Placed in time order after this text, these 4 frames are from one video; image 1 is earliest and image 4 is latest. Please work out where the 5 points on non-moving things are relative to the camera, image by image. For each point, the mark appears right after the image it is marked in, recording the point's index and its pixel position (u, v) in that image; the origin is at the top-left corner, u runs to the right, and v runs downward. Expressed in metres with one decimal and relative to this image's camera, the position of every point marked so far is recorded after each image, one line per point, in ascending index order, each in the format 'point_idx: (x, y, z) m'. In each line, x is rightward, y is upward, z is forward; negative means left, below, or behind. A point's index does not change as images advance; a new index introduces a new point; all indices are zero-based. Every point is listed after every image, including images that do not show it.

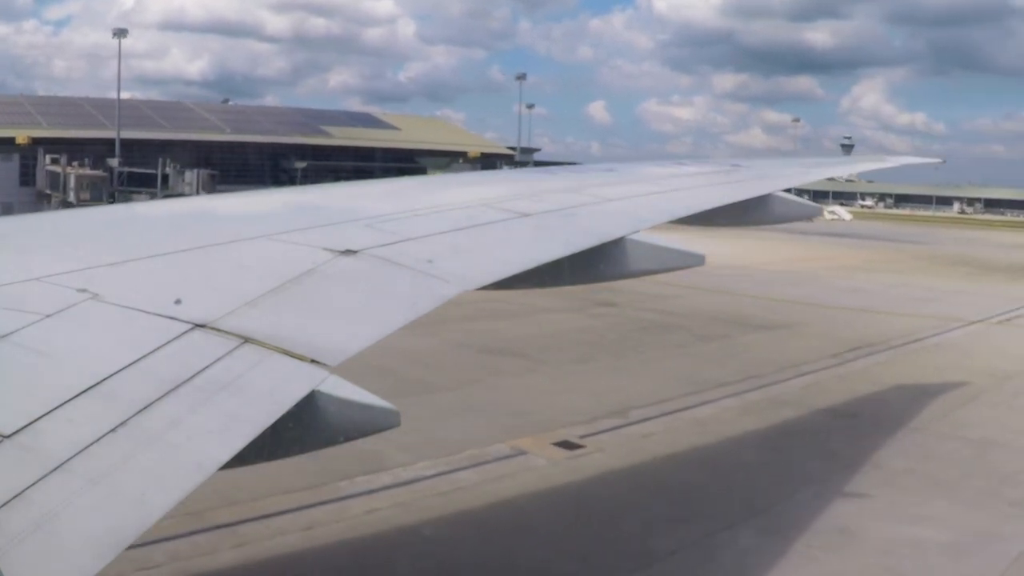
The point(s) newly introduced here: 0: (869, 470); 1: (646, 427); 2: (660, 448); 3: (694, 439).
0: (+3.3, -1.6, +9.1) m
1: (+1.4, -1.4, +10.1) m
2: (+1.5, -1.5, +9.3) m
3: (+1.8, -1.5, +9.8) m
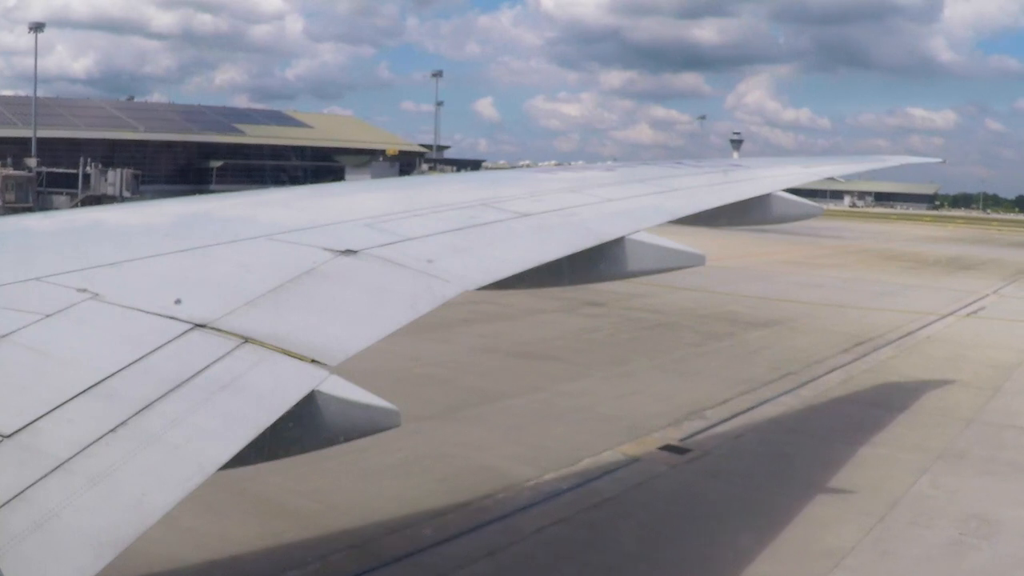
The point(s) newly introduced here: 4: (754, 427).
0: (+4.2, -1.6, +9.5) m
1: (+2.3, -1.5, +10.5) m
2: (+2.3, -1.5, +9.7) m
3: (+2.7, -1.5, +10.2) m
4: (+2.5, -1.5, +10.5) m
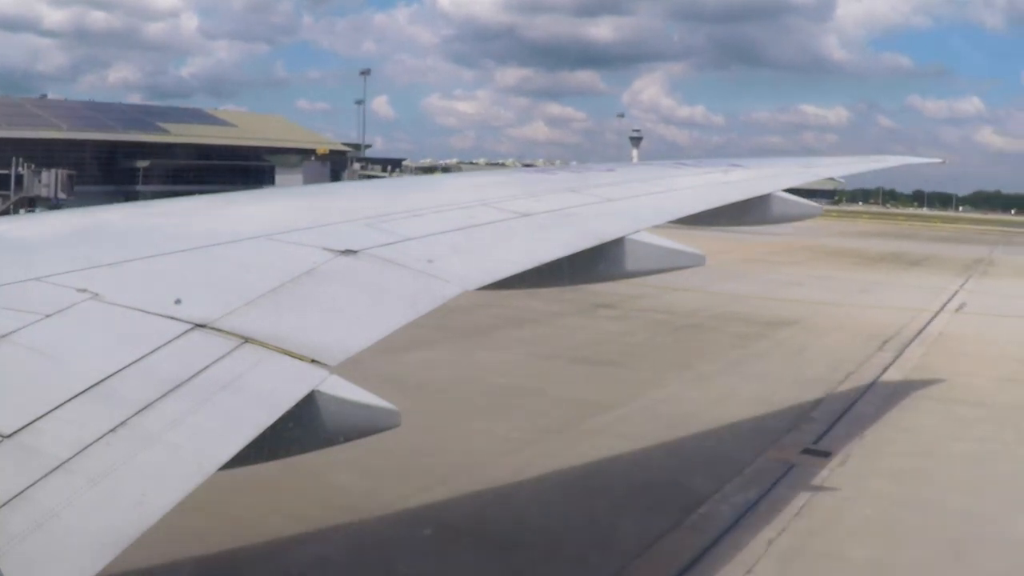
0: (+5.5, -1.7, +10.1) m
1: (+3.6, -1.5, +11.1) m
2: (+3.6, -1.6, +10.3) m
3: (+4.0, -1.6, +10.8) m
4: (+3.8, -1.5, +11.1) m
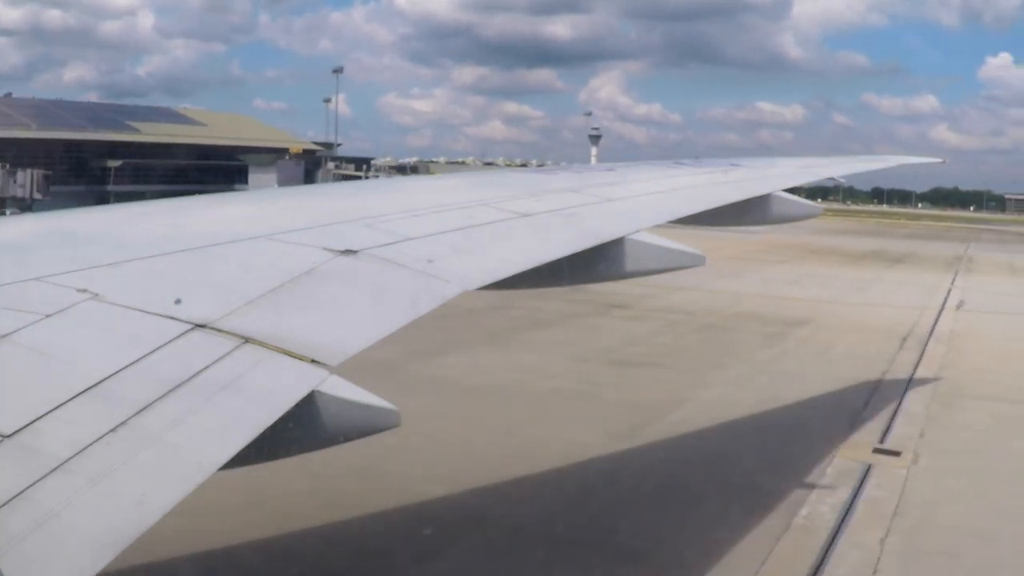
0: (+6.2, -1.7, +10.4) m
1: (+4.3, -1.6, +11.3) m
2: (+4.4, -1.6, +10.6) m
3: (+4.7, -1.6, +11.0) m
4: (+4.5, -1.6, +11.4) m
